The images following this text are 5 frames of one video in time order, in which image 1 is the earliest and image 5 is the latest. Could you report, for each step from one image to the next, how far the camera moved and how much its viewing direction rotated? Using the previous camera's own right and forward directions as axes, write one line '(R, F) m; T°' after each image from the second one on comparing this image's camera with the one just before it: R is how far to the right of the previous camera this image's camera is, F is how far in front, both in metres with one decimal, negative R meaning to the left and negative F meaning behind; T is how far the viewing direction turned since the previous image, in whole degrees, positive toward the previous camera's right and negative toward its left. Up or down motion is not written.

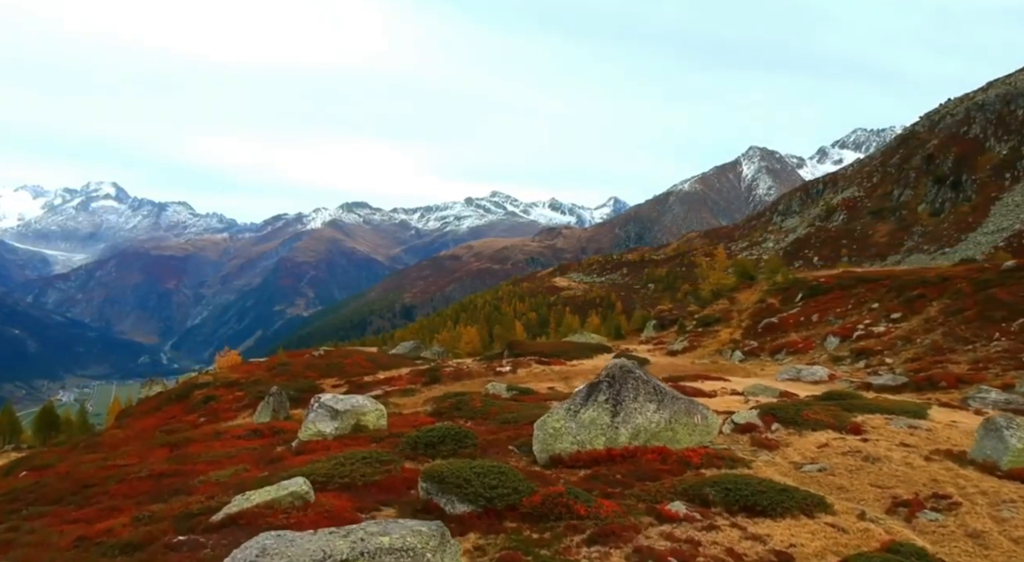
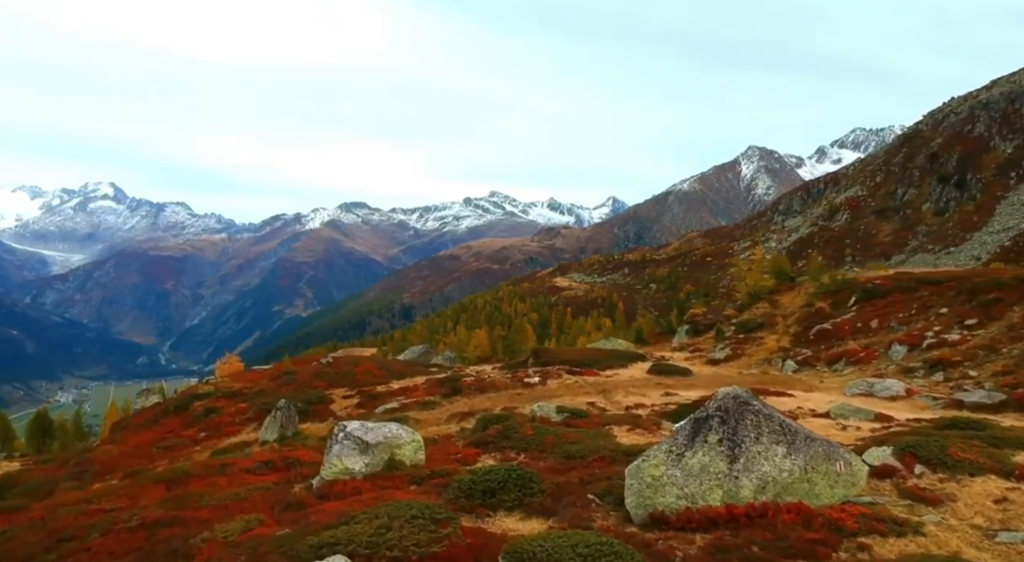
(-1.5, +3.5) m; 0°
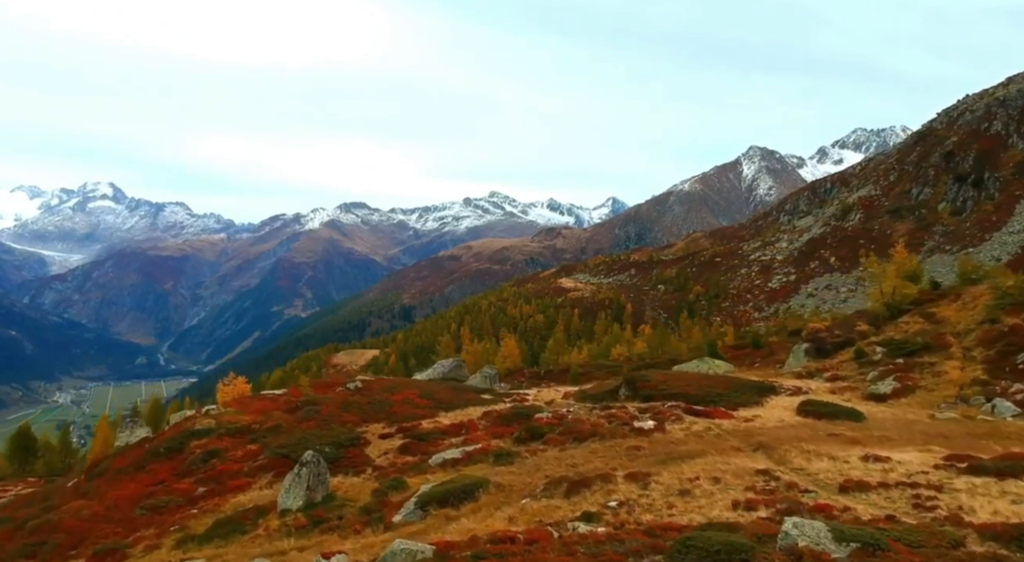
(-3.9, +9.8) m; 0°
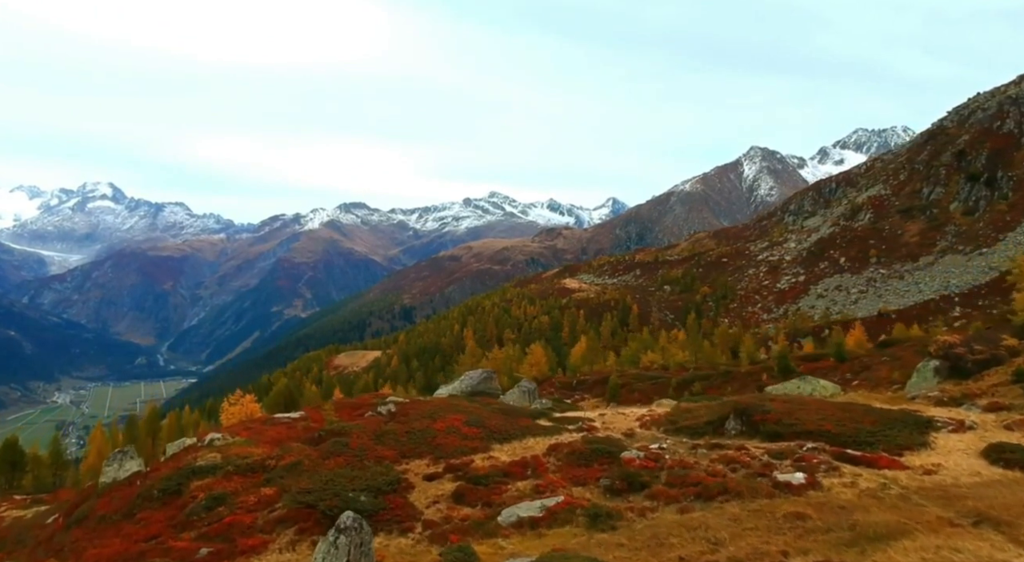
(-2.9, +6.9) m; 0°
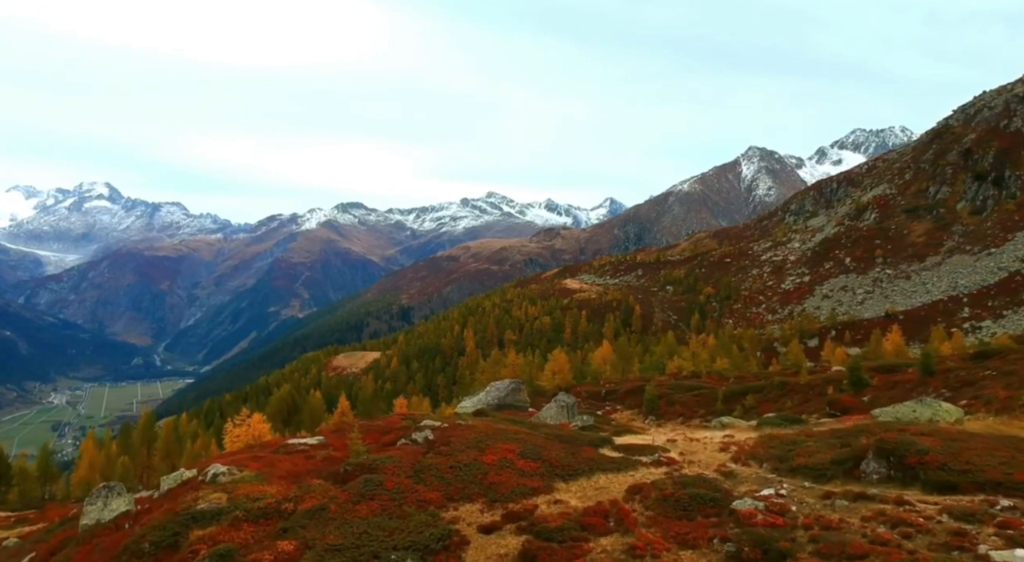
(-2.4, +5.6) m; 0°
